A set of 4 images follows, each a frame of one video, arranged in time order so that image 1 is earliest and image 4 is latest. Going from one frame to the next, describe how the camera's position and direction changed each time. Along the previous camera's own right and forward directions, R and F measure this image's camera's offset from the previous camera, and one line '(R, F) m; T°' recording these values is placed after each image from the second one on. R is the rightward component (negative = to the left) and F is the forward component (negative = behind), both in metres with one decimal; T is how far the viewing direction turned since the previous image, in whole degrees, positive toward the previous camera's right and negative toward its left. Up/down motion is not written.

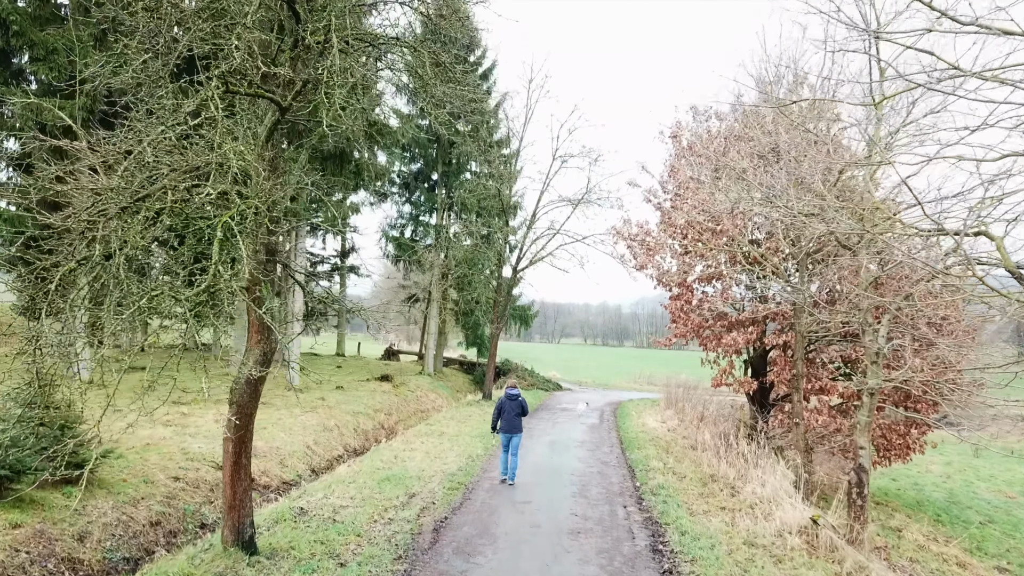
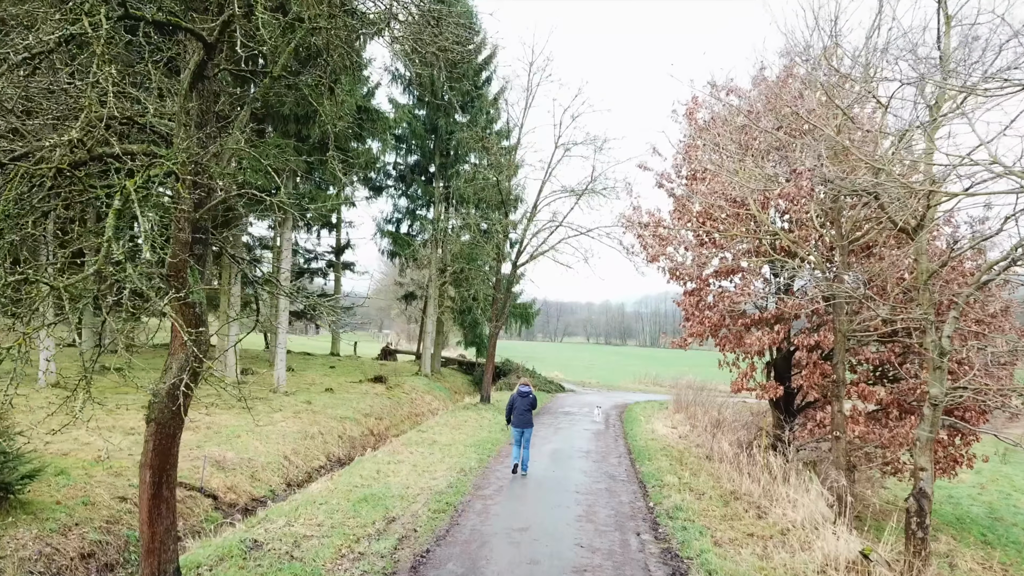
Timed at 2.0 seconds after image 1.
(+0.1, +1.1) m; 0°
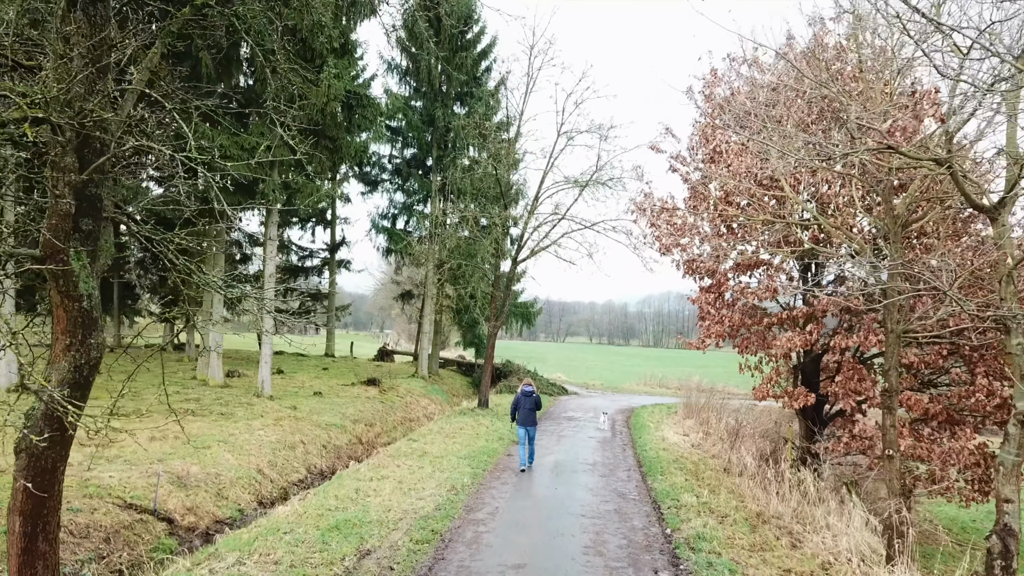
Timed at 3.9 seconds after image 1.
(+0.1, +1.1) m; 0°
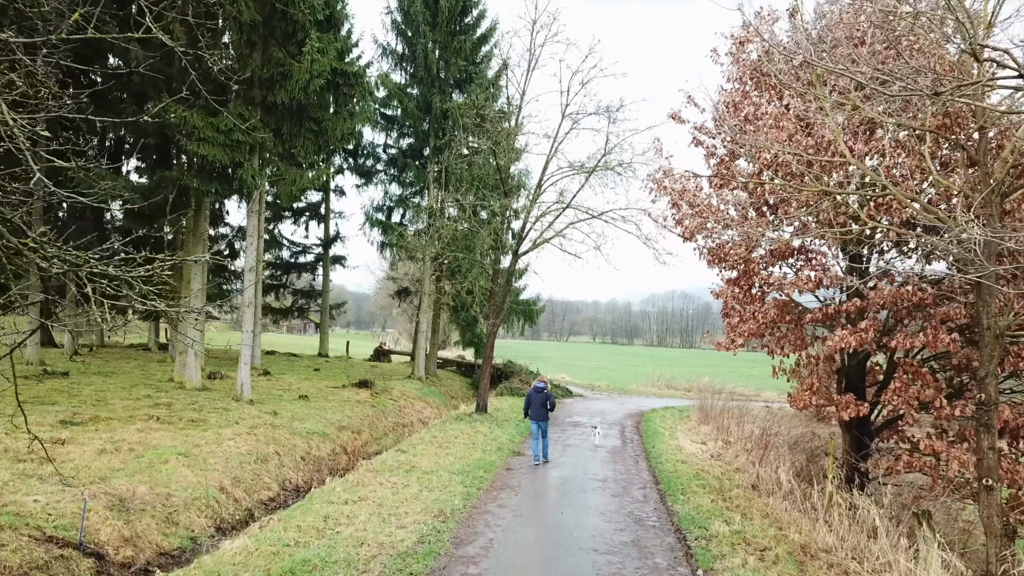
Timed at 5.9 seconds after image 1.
(+0.1, +1.3) m; 0°
